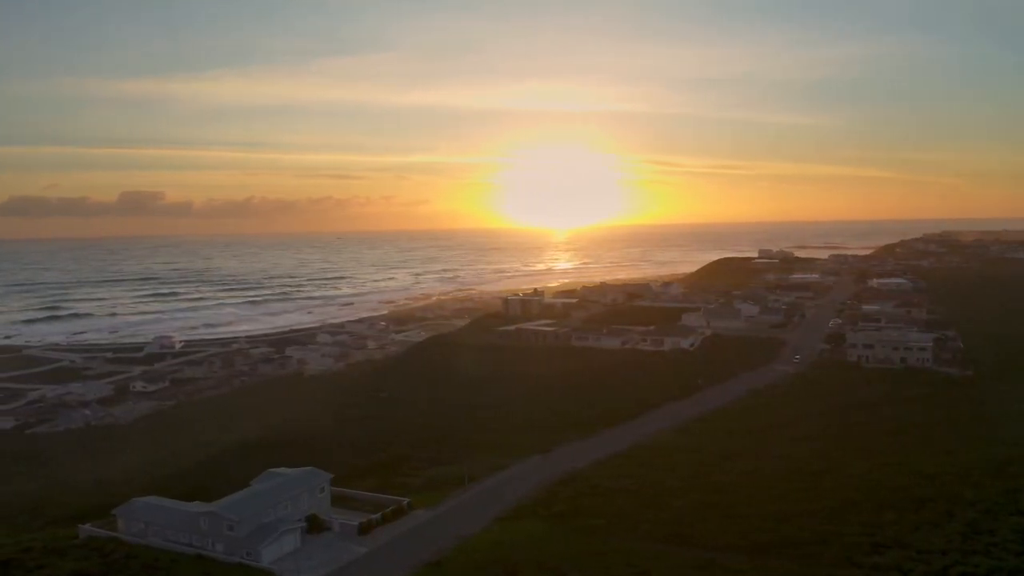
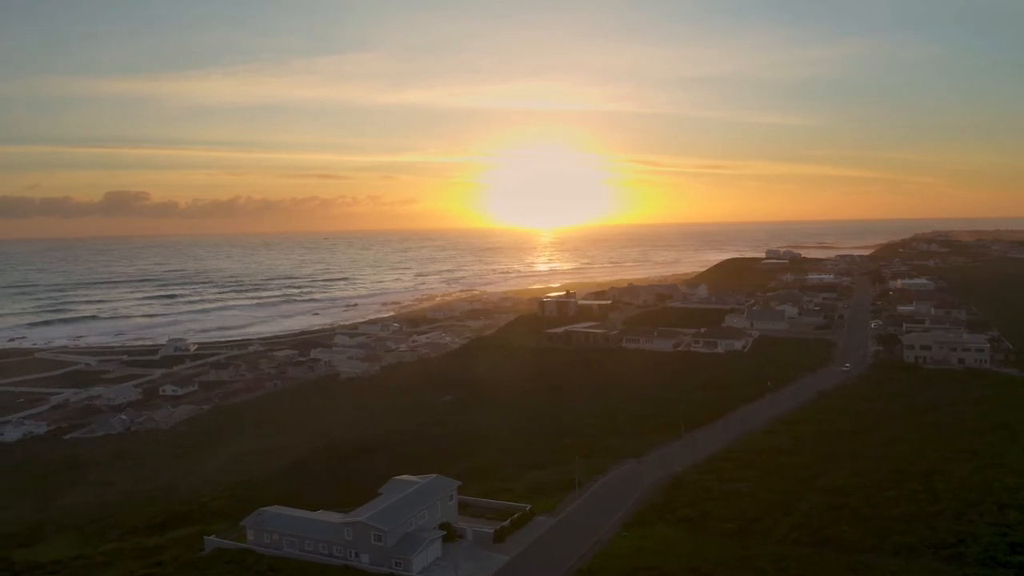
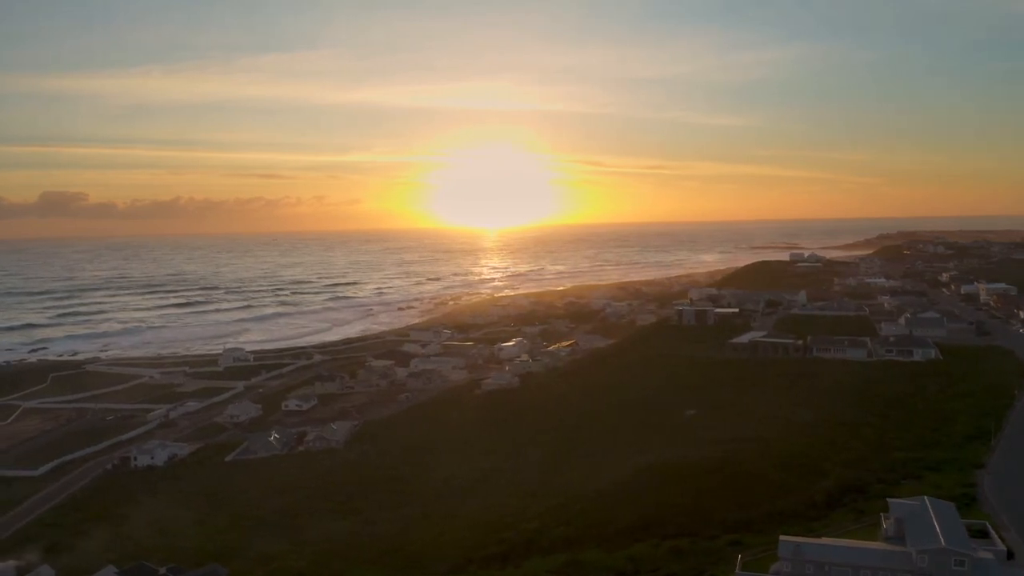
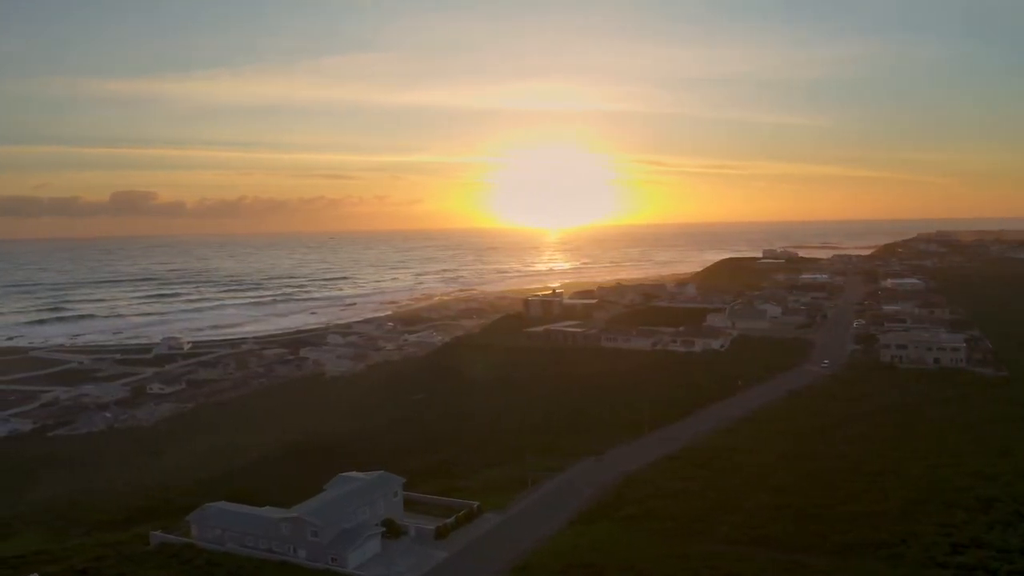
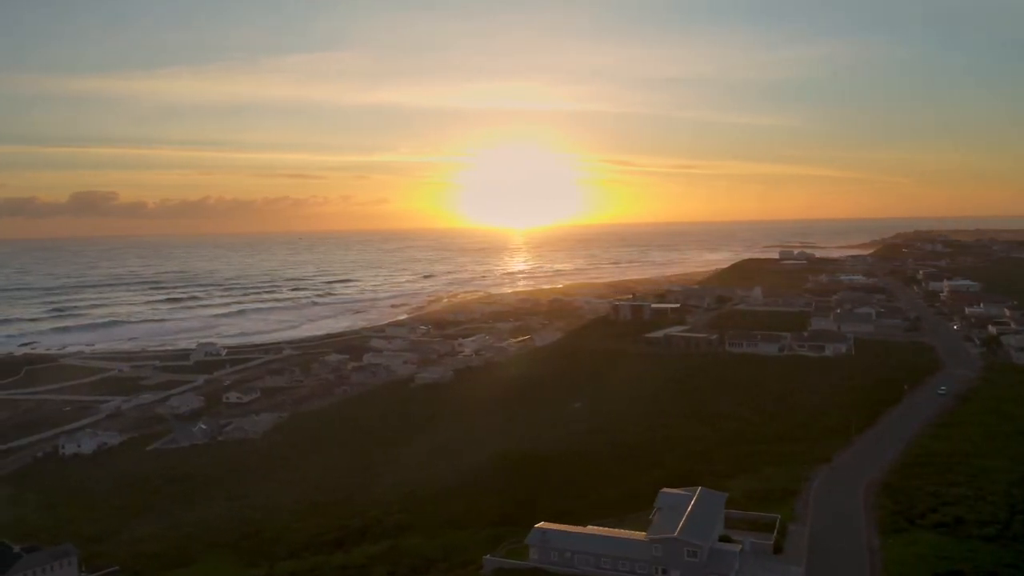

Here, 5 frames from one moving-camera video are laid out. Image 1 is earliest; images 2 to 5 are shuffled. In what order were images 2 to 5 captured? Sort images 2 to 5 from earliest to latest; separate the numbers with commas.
4, 2, 5, 3
